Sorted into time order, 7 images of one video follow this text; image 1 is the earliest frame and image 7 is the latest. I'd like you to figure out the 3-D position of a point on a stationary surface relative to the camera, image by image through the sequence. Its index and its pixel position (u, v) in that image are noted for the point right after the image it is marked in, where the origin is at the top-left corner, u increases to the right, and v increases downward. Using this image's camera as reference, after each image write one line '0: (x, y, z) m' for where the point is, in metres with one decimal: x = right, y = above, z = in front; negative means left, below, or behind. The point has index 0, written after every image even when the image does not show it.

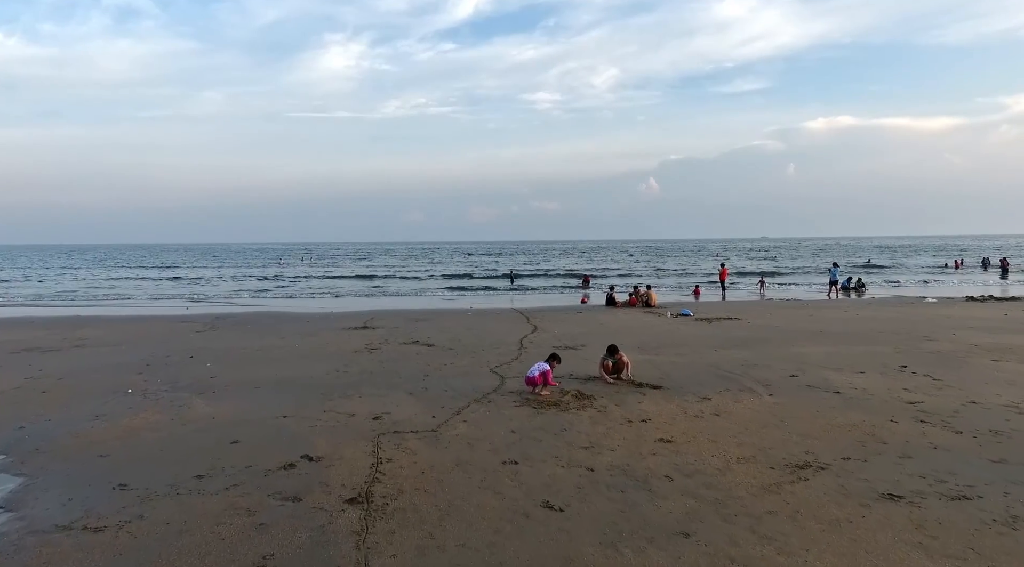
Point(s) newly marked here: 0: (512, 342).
0: (0.0, -1.1, +15.1) m
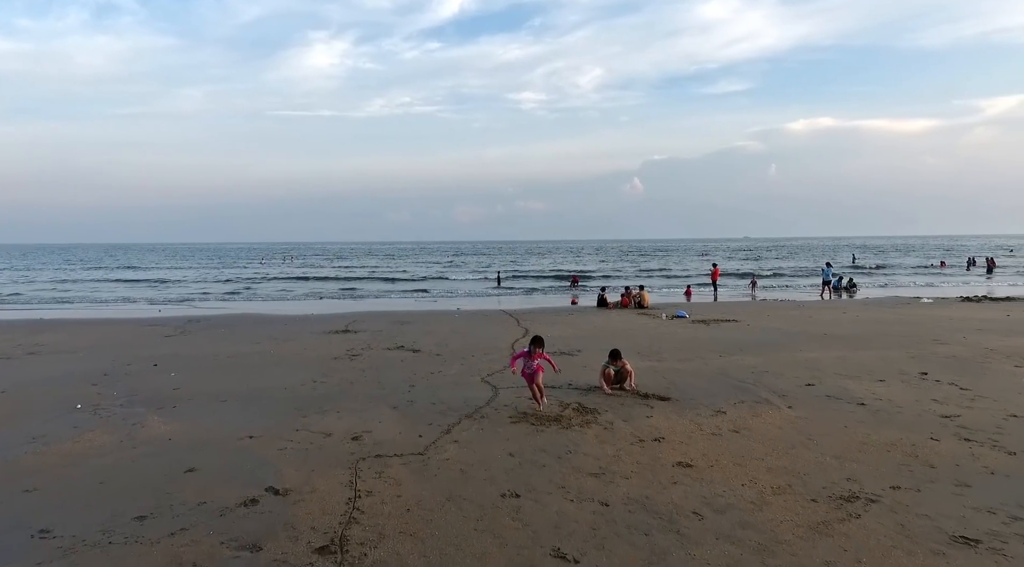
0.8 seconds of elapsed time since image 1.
0: (-0.2, -1.2, +14.2) m
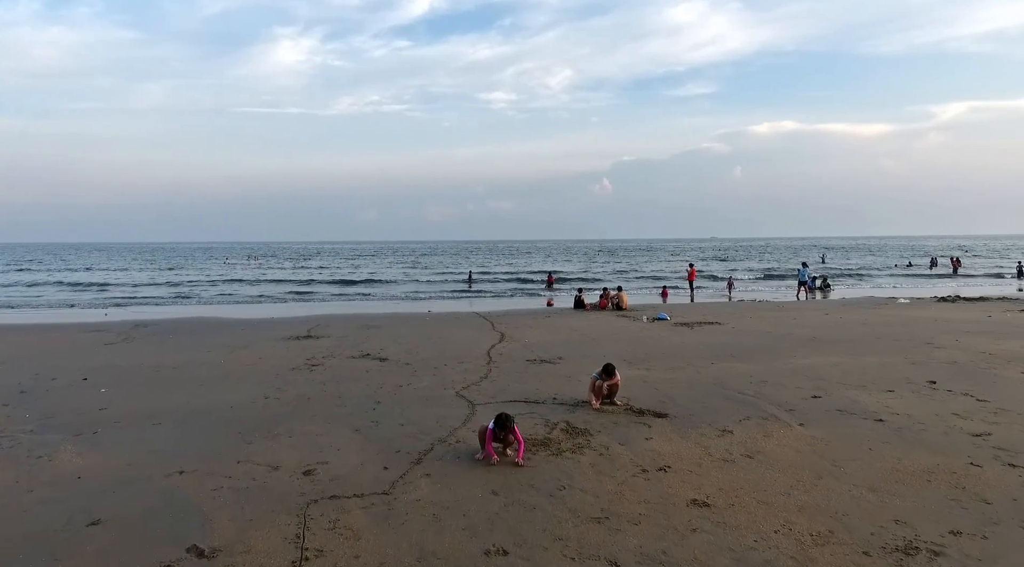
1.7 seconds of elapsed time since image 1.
0: (-0.6, -1.2, +13.1) m
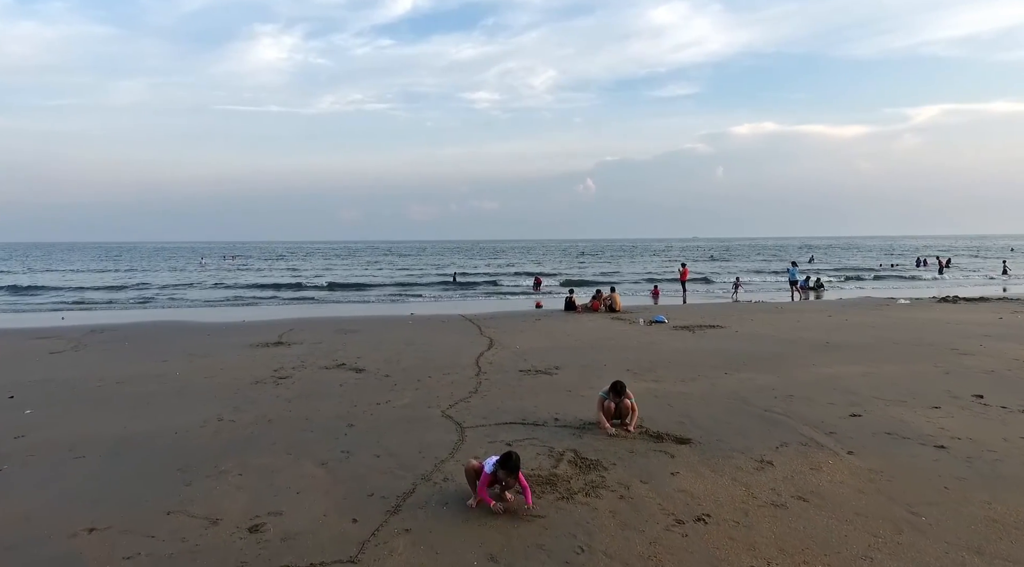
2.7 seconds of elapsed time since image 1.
0: (-0.7, -1.2, +11.9) m
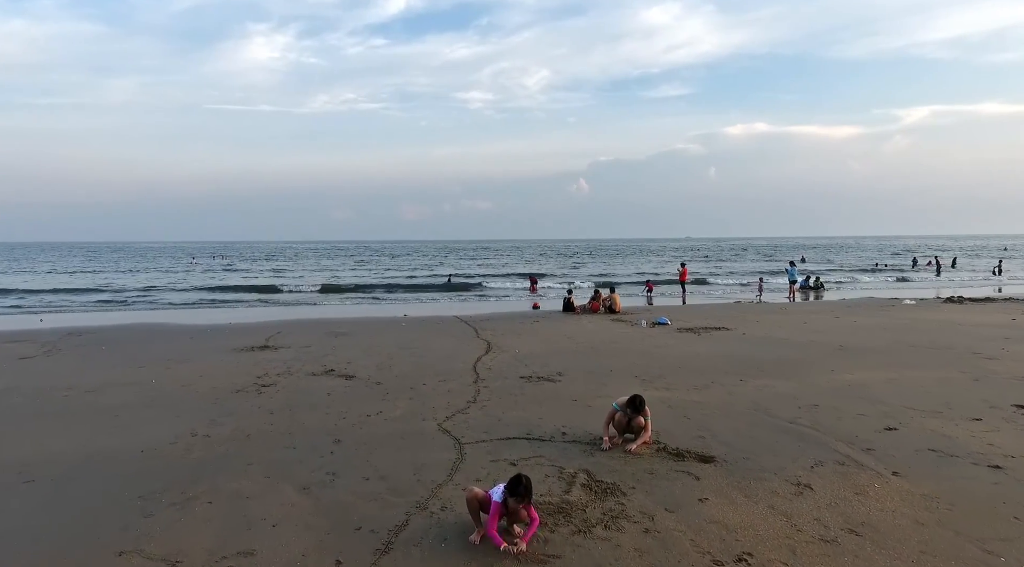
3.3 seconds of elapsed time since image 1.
0: (-0.7, -1.2, +11.1) m
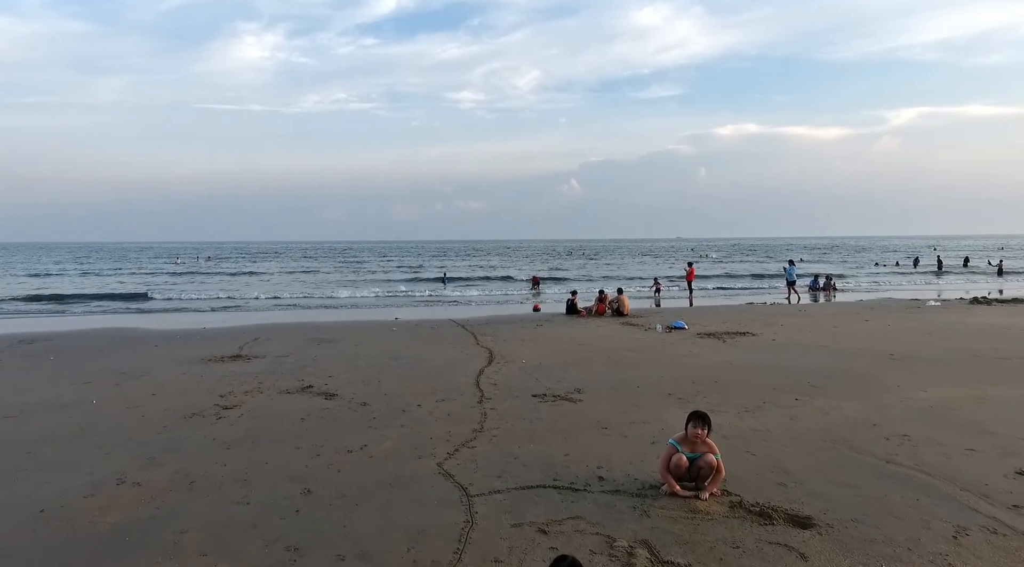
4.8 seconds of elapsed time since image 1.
0: (-0.6, -1.2, +9.4) m
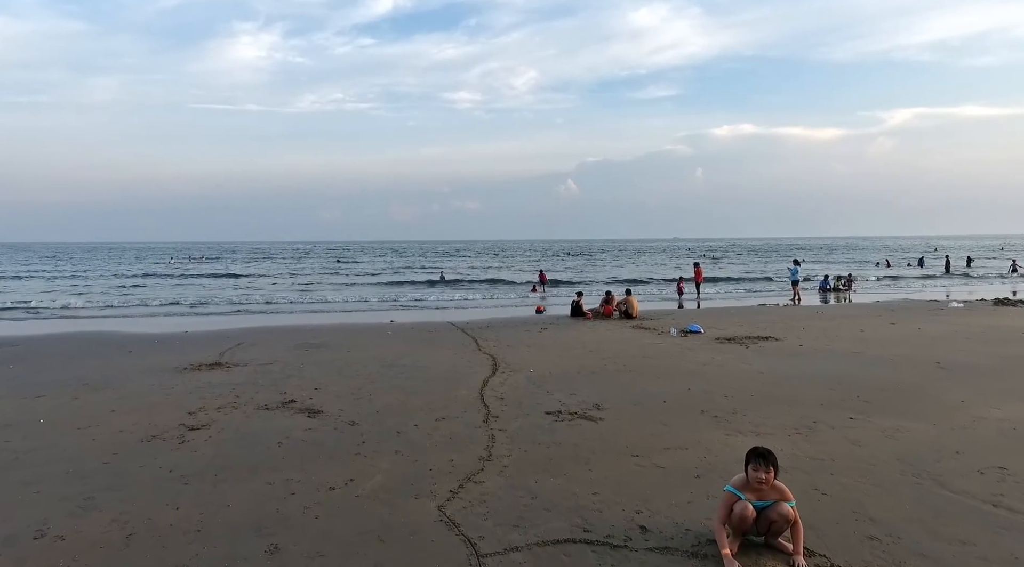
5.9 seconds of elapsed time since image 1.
0: (-0.5, -1.3, +8.3) m
